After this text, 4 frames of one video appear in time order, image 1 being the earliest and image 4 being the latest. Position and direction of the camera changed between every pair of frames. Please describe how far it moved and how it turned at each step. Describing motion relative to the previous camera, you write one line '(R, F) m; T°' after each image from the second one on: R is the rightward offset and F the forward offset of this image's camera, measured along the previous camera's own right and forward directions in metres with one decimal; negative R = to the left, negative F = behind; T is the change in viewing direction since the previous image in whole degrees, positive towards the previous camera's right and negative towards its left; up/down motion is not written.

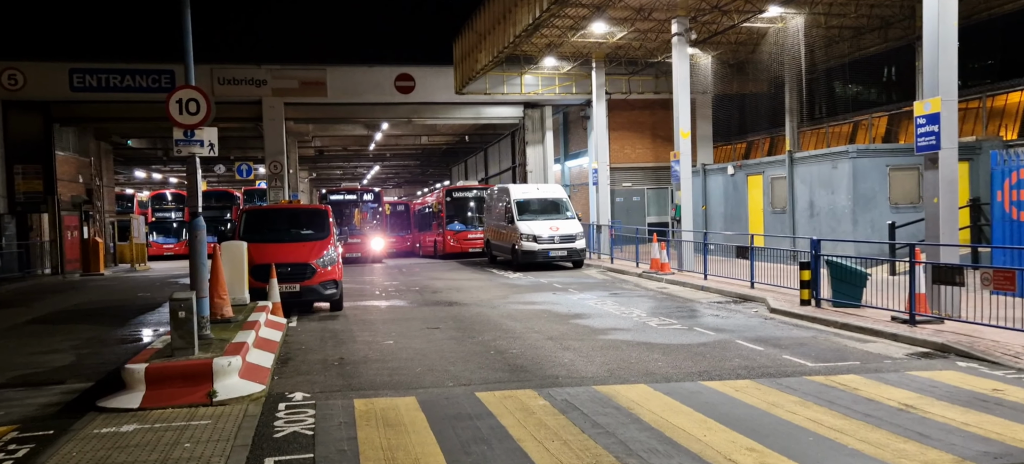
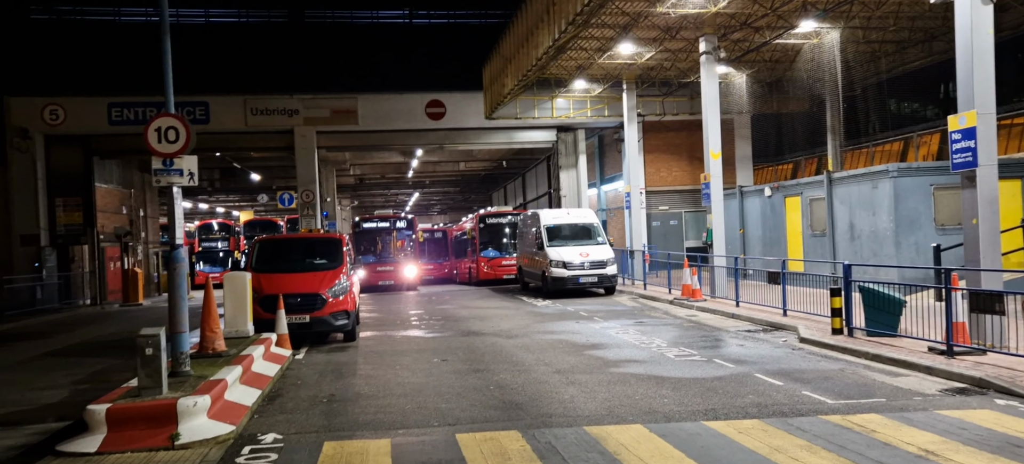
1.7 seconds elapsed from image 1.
(+0.6, +0.5) m; -3°
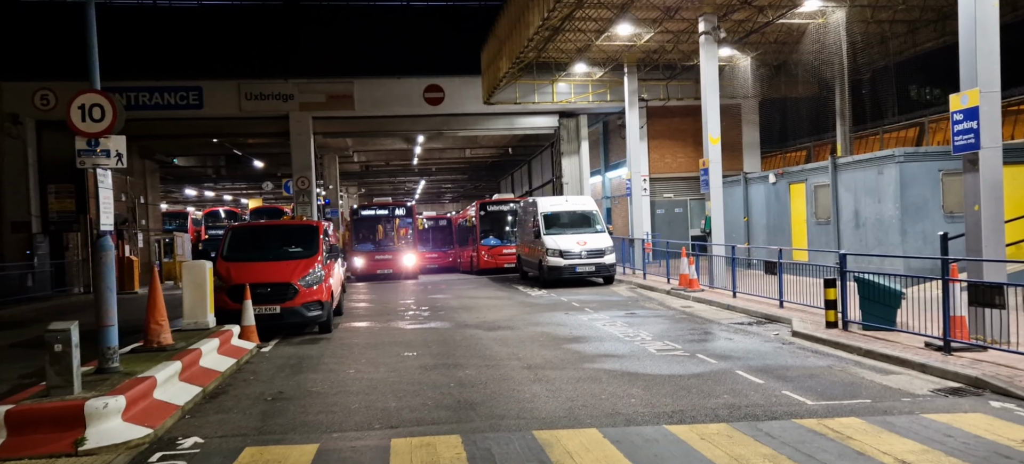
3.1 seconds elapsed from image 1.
(+0.6, +0.7) m; -1°
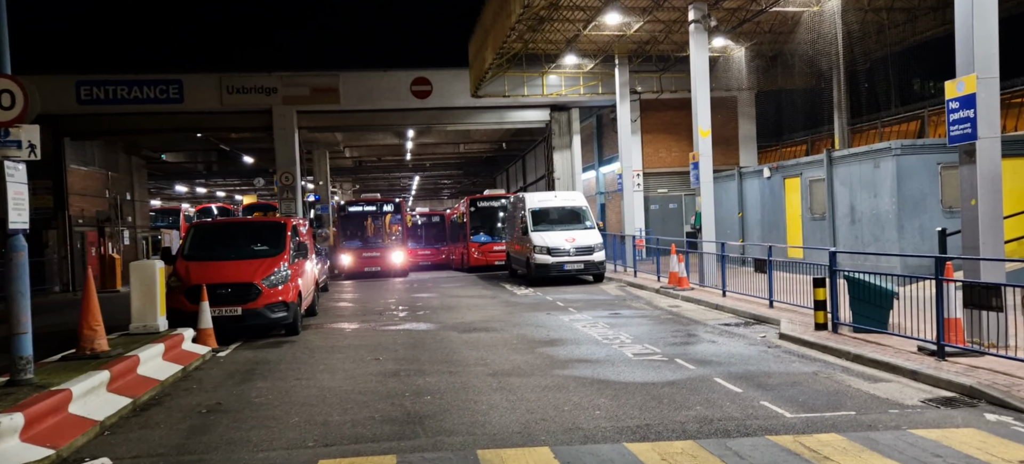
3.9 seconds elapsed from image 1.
(+0.5, +0.7) m; 0°
